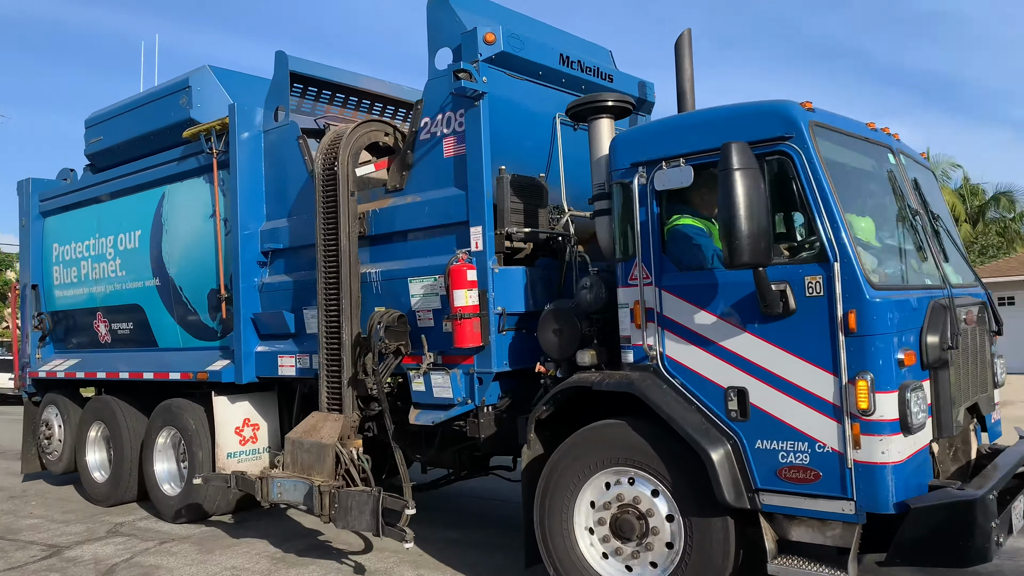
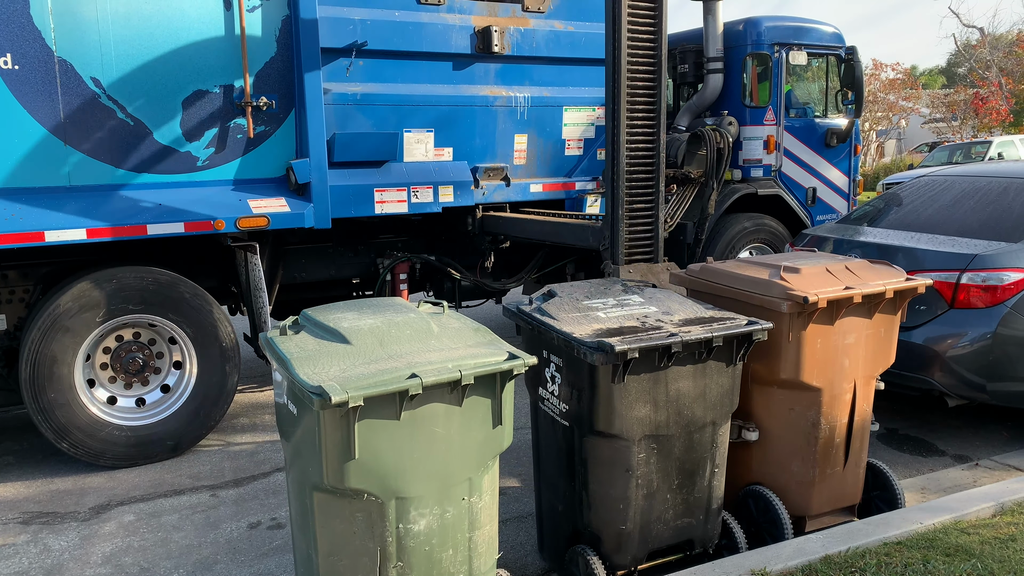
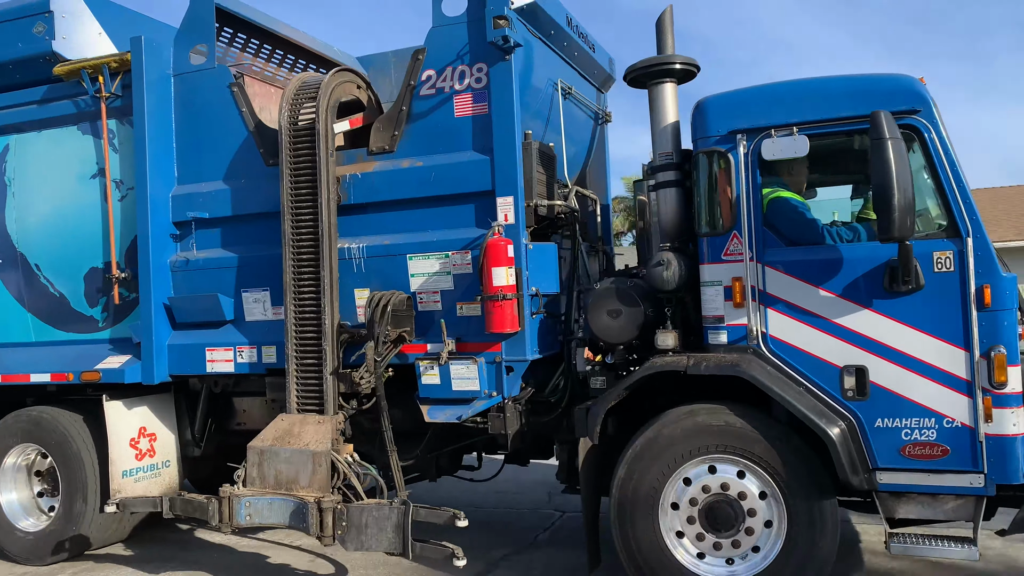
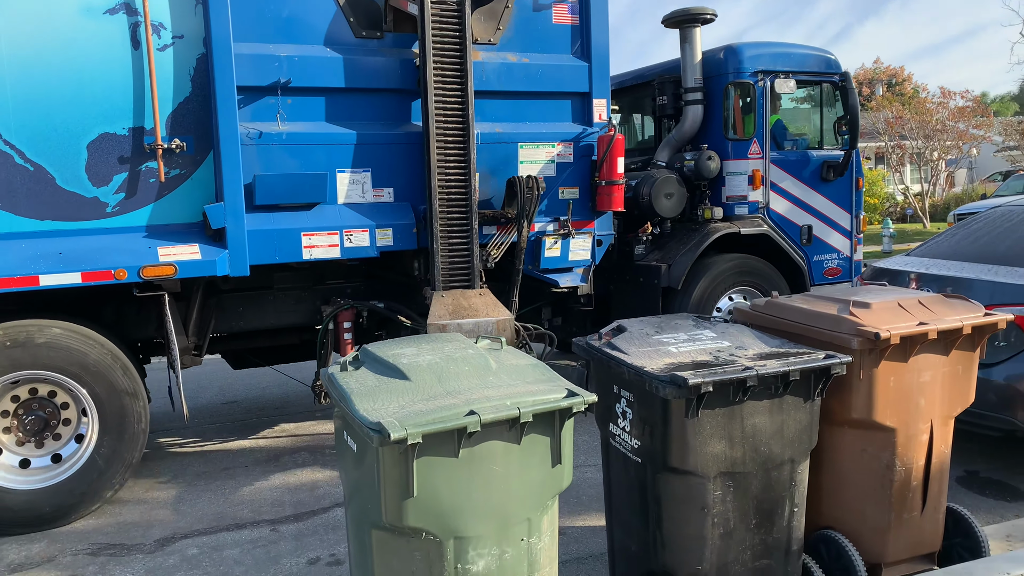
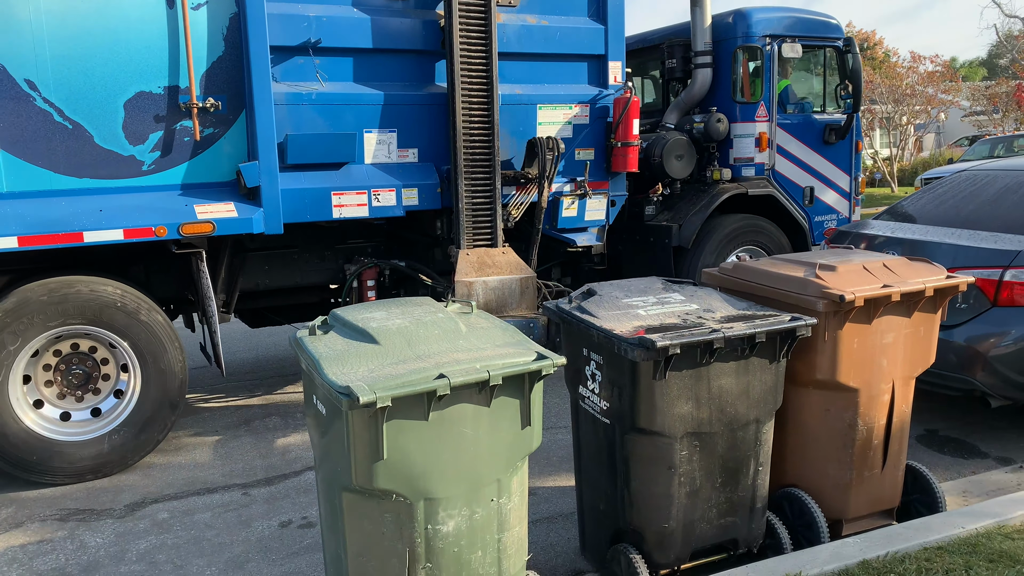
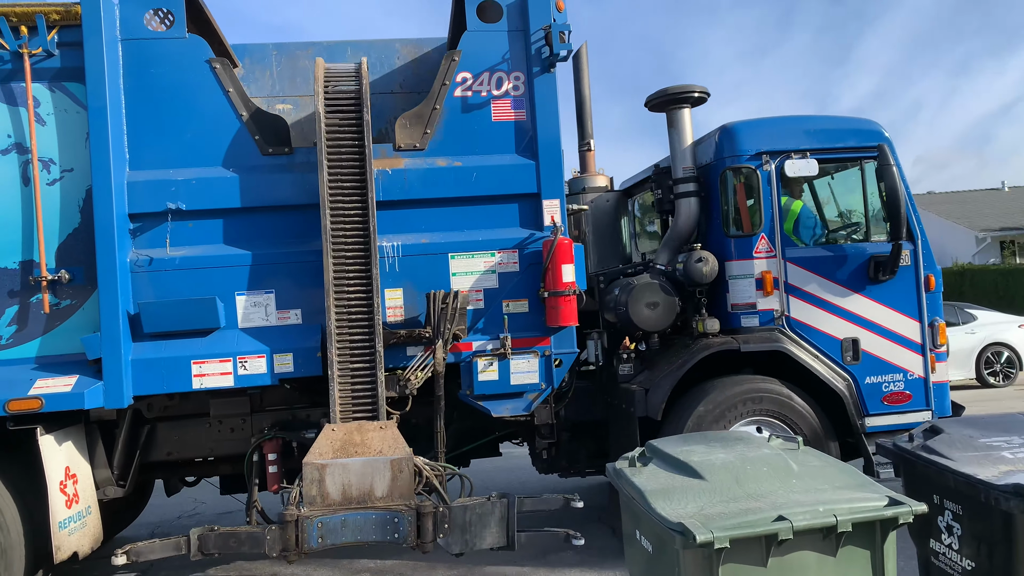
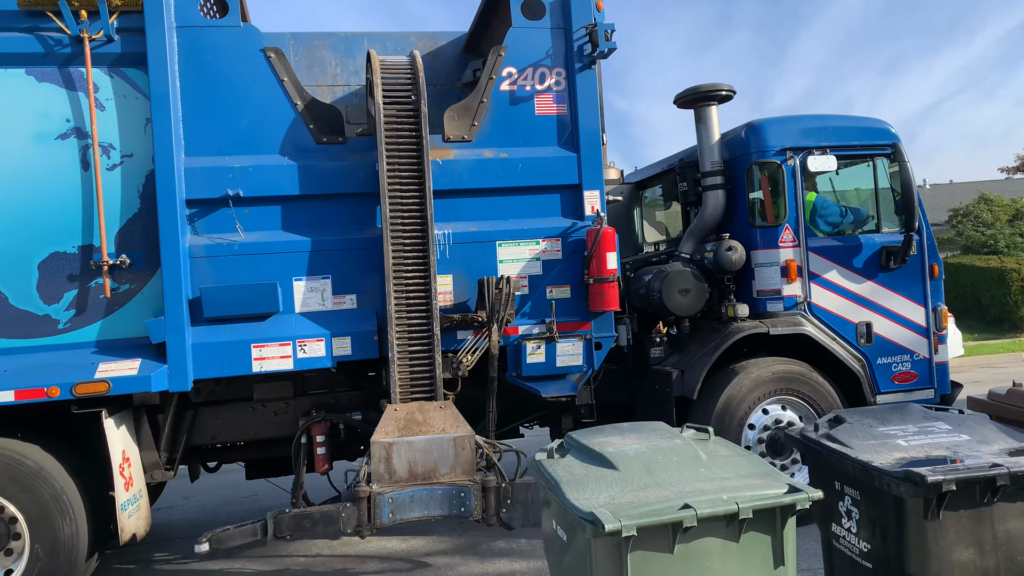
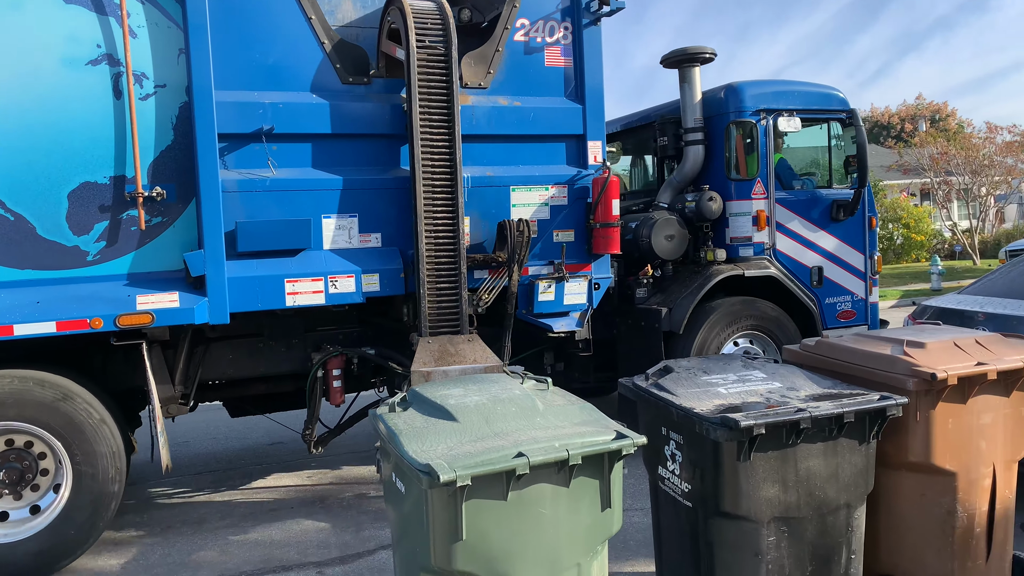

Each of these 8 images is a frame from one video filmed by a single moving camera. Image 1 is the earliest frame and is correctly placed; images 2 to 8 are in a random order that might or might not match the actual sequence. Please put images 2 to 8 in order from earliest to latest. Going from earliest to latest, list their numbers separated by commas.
3, 6, 7, 8, 4, 5, 2
